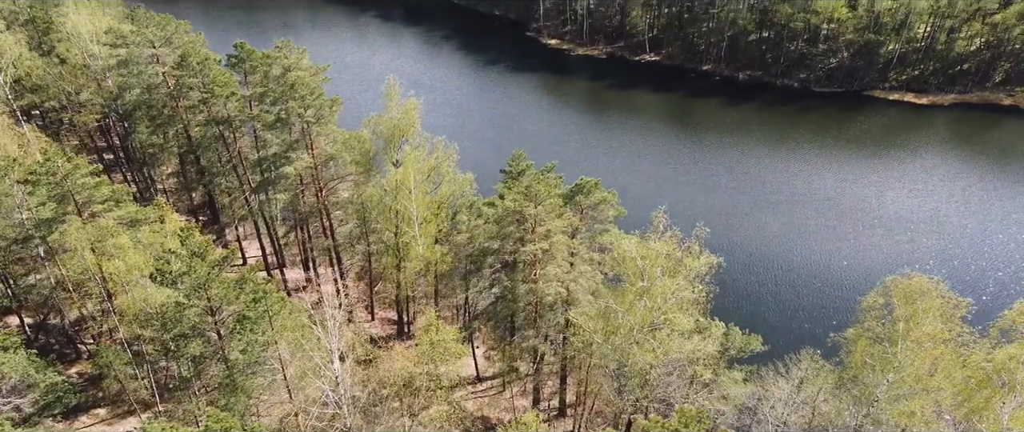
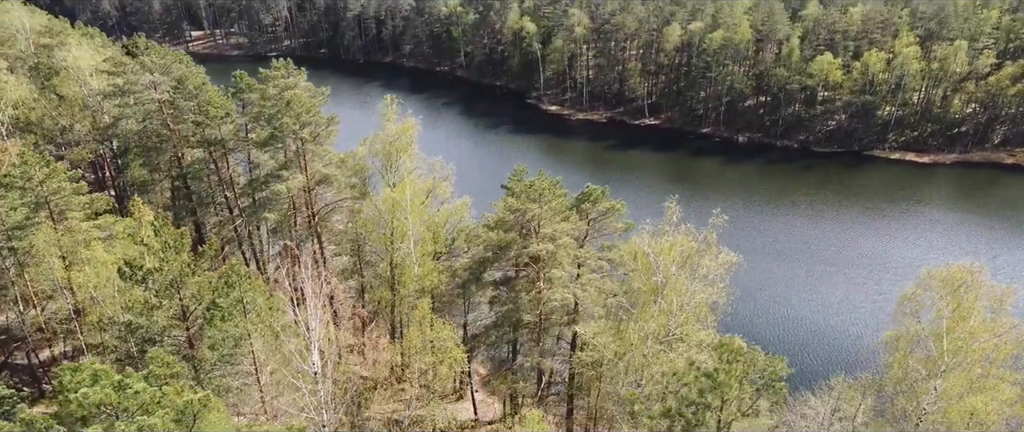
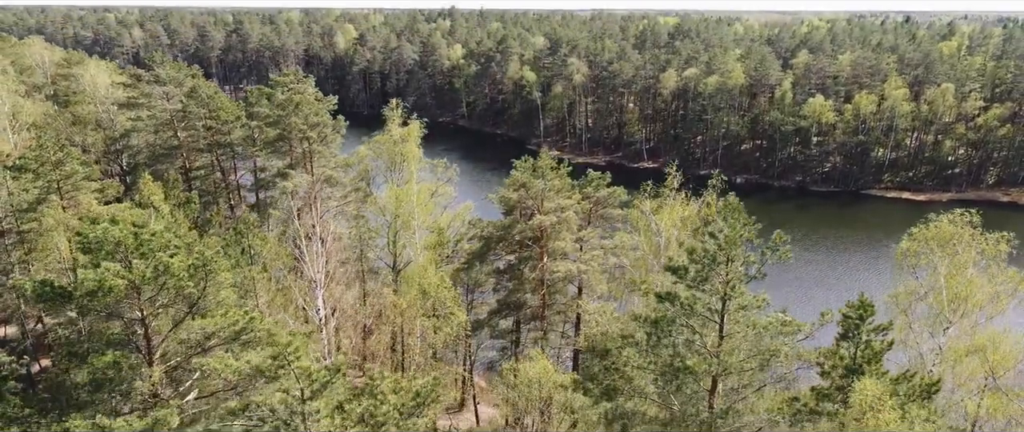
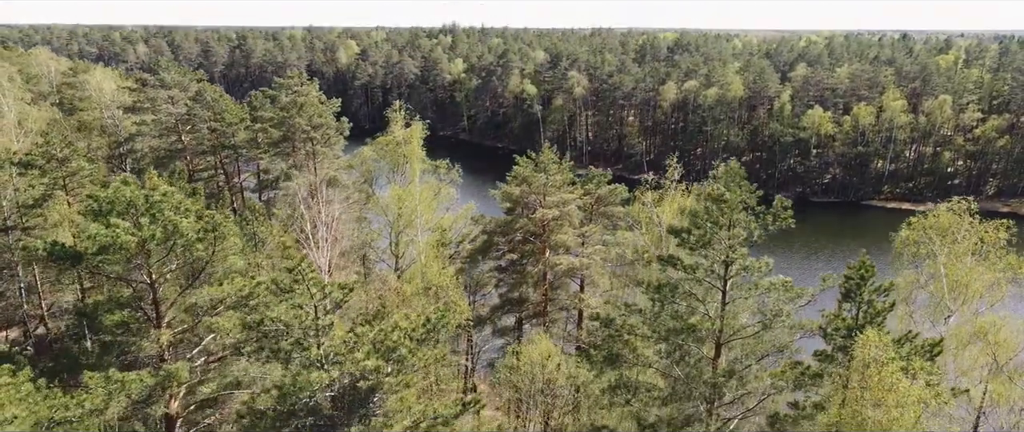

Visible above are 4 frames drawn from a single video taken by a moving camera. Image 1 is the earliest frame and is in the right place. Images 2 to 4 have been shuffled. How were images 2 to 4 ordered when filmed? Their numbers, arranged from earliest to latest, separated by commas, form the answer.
2, 3, 4
